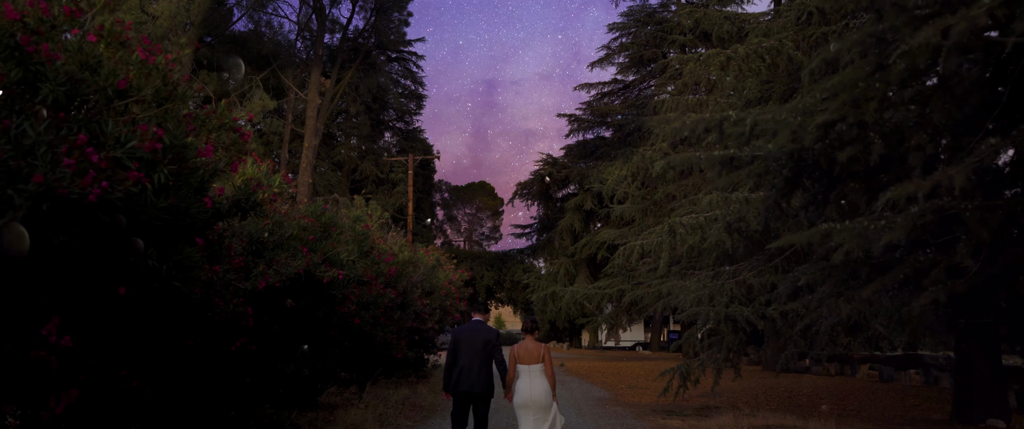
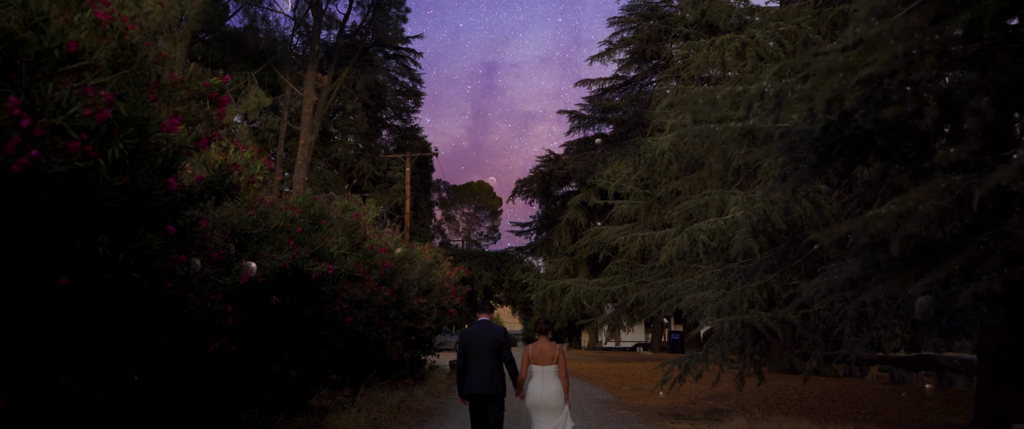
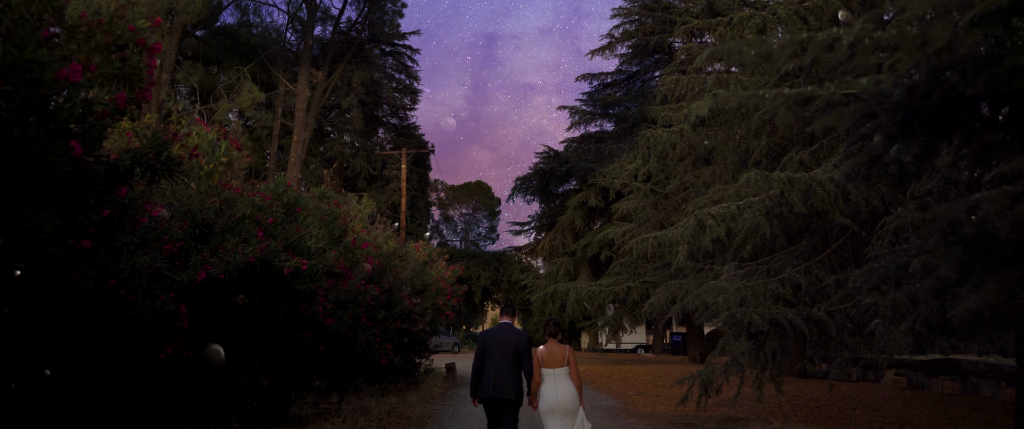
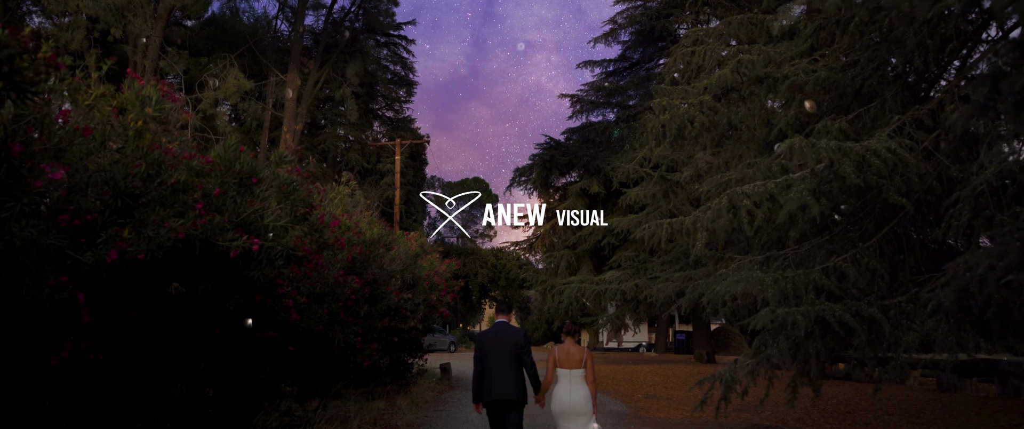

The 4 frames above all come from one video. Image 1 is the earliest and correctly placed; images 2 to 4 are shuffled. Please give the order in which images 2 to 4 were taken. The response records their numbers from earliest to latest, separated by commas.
2, 3, 4
